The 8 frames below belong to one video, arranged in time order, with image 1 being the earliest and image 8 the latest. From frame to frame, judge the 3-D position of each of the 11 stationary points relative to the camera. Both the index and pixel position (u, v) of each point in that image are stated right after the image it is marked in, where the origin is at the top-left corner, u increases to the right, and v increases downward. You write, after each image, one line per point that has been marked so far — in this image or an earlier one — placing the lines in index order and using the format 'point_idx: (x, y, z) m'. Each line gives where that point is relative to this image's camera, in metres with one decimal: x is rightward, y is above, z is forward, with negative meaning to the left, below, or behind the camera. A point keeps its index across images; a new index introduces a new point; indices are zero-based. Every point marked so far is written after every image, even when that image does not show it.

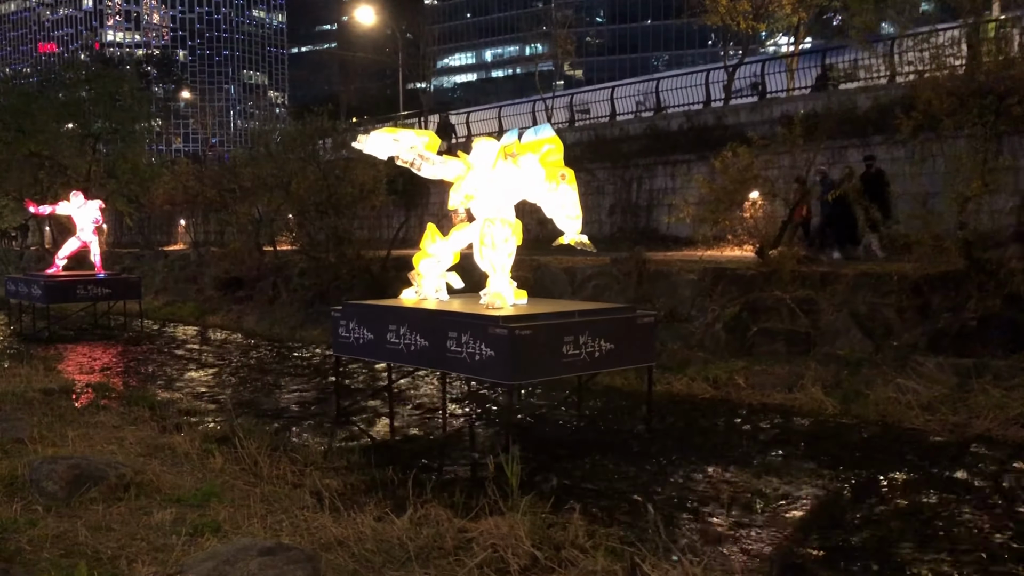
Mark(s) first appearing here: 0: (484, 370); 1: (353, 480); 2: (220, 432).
0: (-0.3, -0.8, +8.9) m
1: (-1.3, -1.6, +7.8) m
2: (-3.0, -1.5, +9.7) m
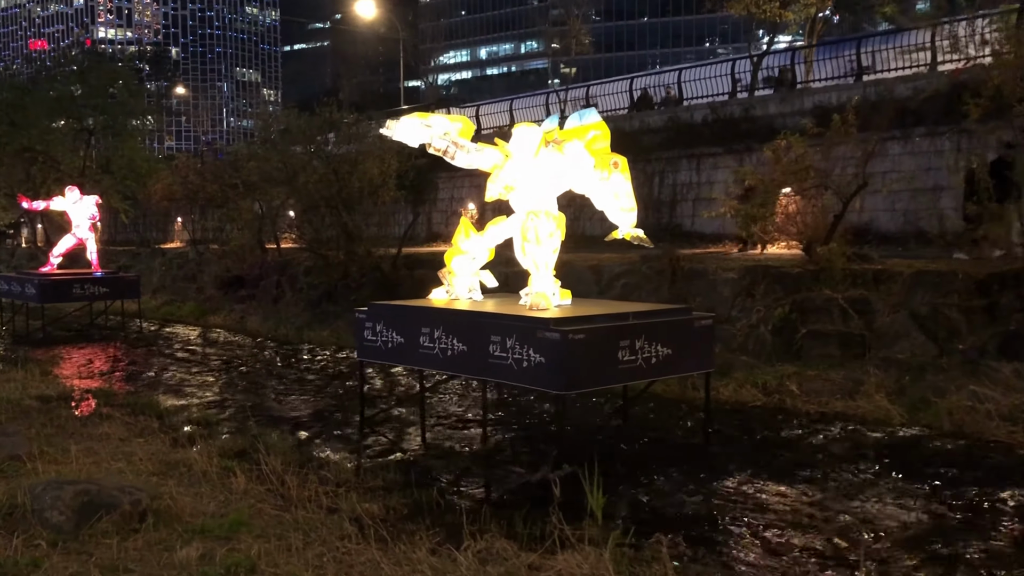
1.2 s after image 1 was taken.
0: (+0.2, -0.8, +8.0) m
1: (-0.9, -1.6, +6.9) m
2: (-2.6, -1.5, +8.8) m
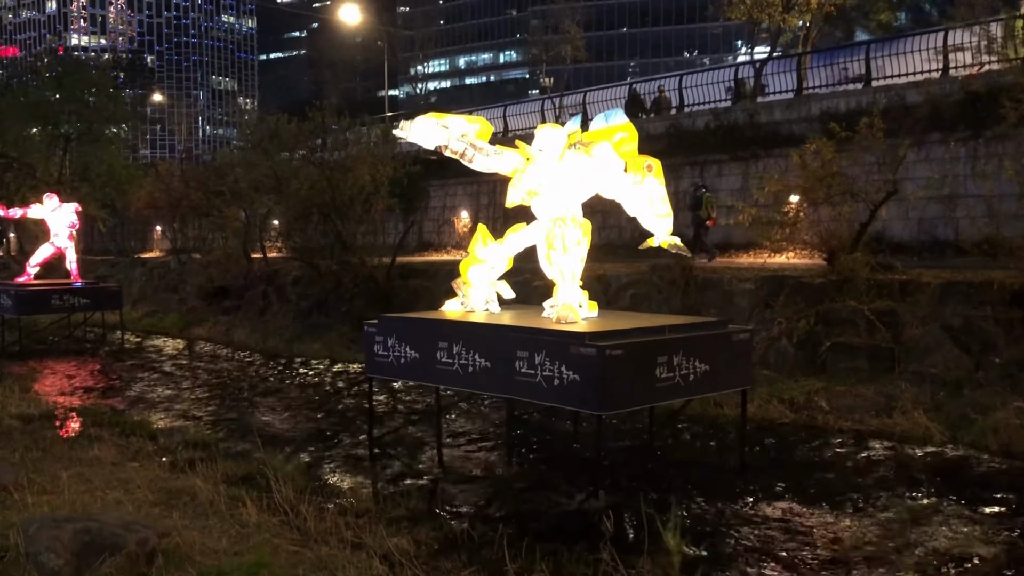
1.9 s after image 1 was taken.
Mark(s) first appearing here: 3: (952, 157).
0: (+0.4, -0.9, +7.4) m
1: (-0.6, -1.7, +6.3) m
2: (-2.4, -1.6, +8.2) m
3: (+6.8, +2.0, +14.5) m
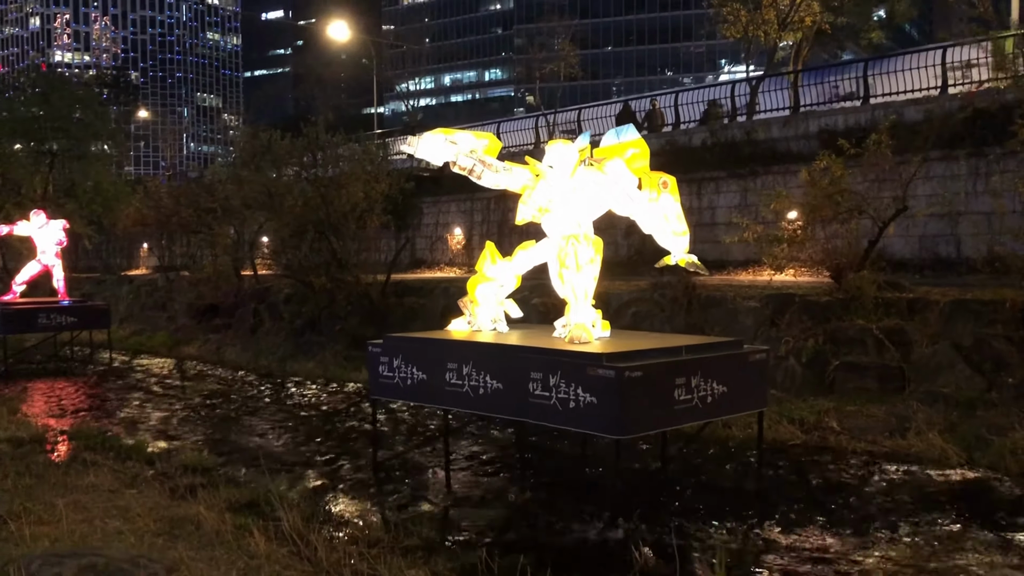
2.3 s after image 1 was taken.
0: (+0.6, -1.0, +7.2) m
1: (-0.5, -1.8, +6.1) m
2: (-2.3, -1.7, +7.9) m
3: (+6.8, +1.8, +14.4) m
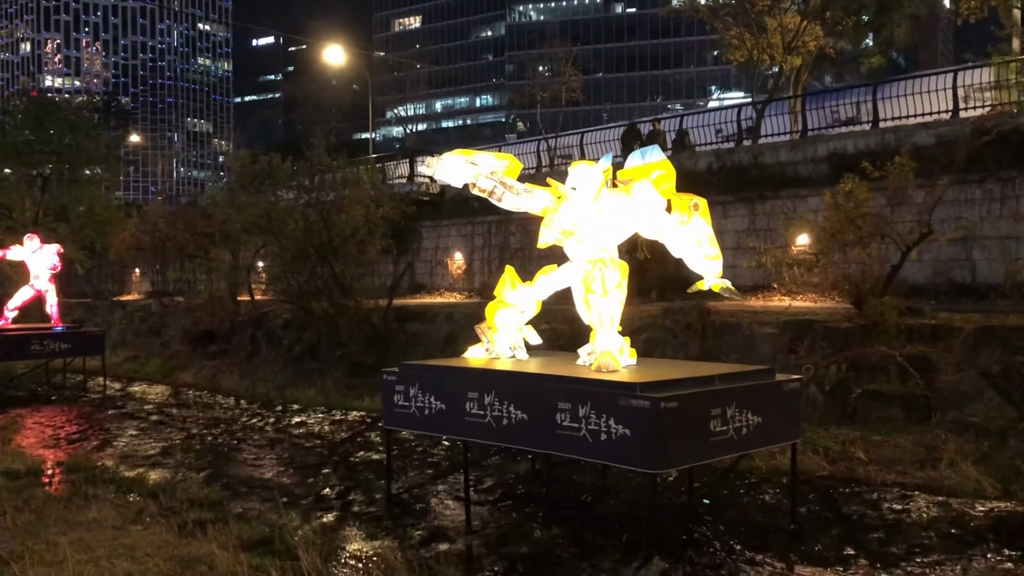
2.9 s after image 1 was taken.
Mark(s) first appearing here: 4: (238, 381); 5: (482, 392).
0: (+0.8, -1.2, +6.9) m
1: (-0.2, -2.0, +5.7) m
2: (-2.1, -2.0, +7.5) m
3: (+6.9, +1.4, +14.2) m
4: (-5.6, -1.9, +19.0) m
5: (-0.3, -0.9, +7.9) m
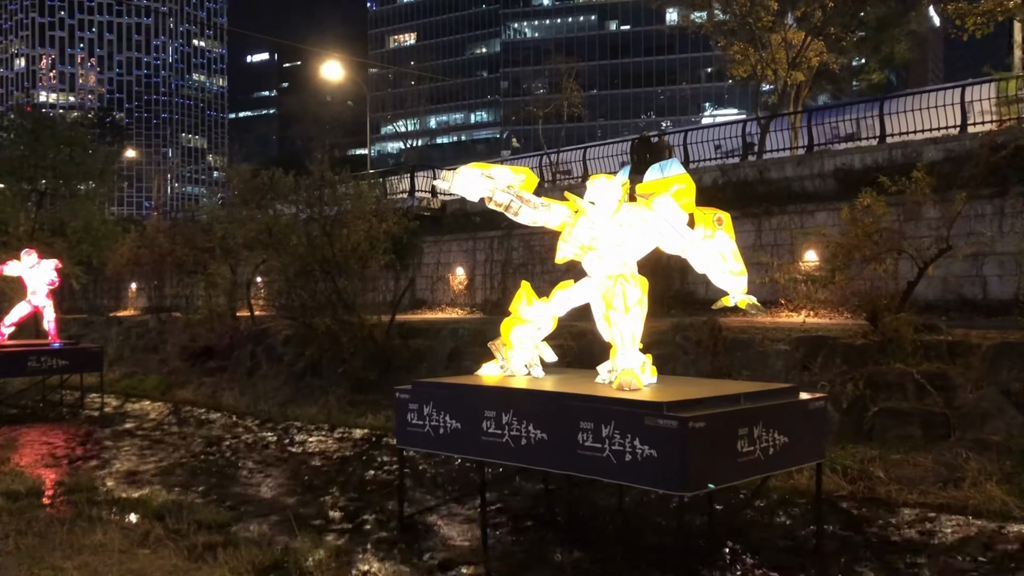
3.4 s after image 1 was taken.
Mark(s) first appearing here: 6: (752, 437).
0: (+0.9, -1.4, +6.7) m
1: (-0.1, -2.1, +5.5) m
2: (-1.9, -2.1, +7.3) m
3: (+7.1, +1.1, +14.1) m
4: (-5.5, -2.2, +18.7) m
5: (-0.1, -1.0, +7.7) m
6: (+1.8, -1.1, +7.0) m
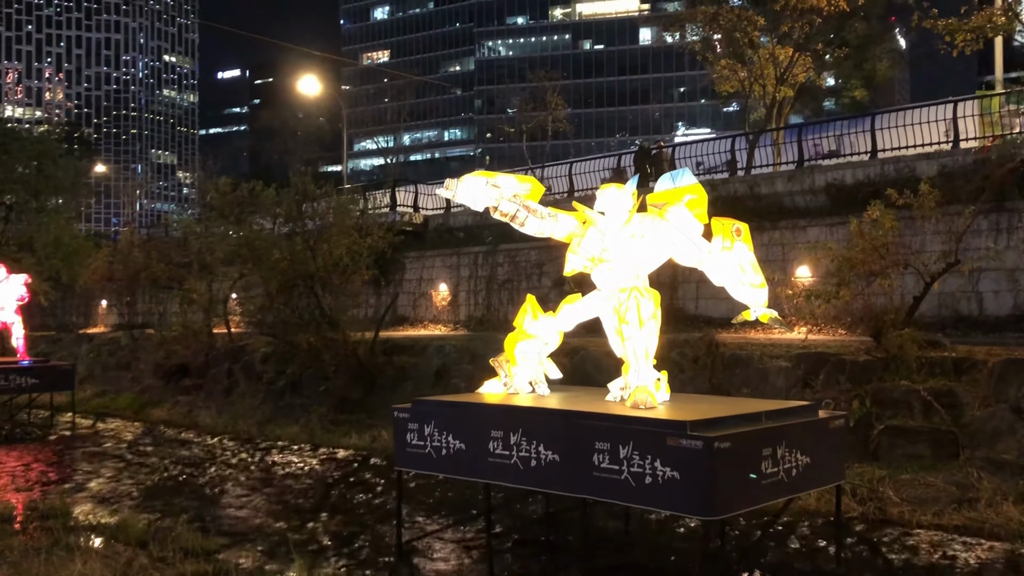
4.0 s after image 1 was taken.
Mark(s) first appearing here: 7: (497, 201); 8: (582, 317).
0: (+1.0, -1.4, +6.3) m
1: (+0.1, -2.1, +5.1) m
2: (-1.8, -2.2, +6.8) m
3: (+6.9, +0.9, +14.0) m
4: (-5.8, -2.5, +18.1) m
5: (0.0, -1.1, +7.3) m
6: (+1.9, -1.2, +6.7) m
7: (-0.1, +0.7, +7.9) m
8: (+0.6, -0.3, +7.9) m
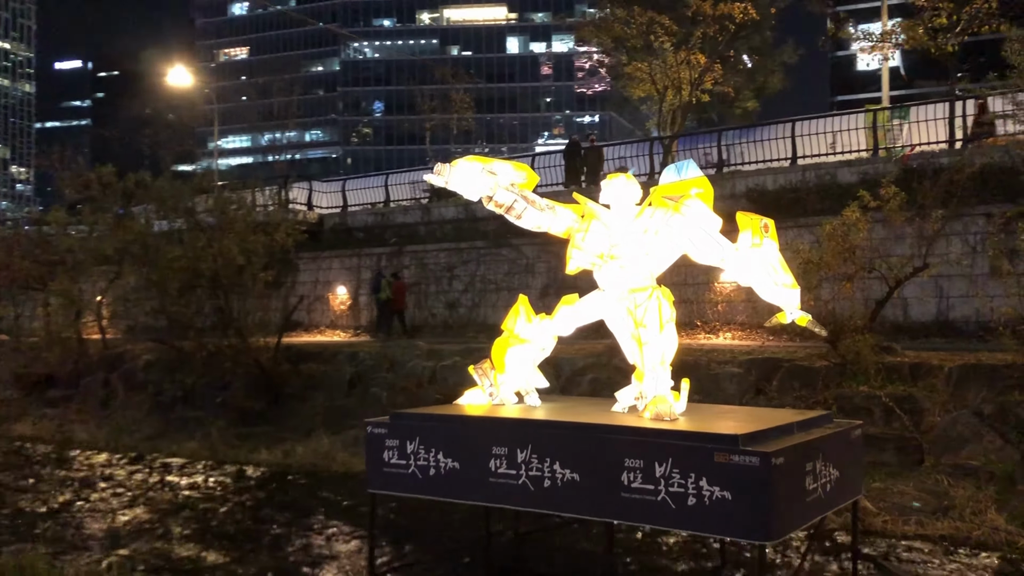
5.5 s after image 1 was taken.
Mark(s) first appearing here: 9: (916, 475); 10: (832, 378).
0: (+1.2, -1.4, +5.7) m
1: (+0.5, -2.1, +4.3) m
2: (-1.7, -2.1, +5.7) m
3: (+5.9, +0.8, +14.2) m
4: (-7.3, -2.5, +16.3) m
5: (0.0, -1.1, +6.5) m
6: (+2.0, -1.2, +6.2) m
7: (-0.1, +0.7, +7.1) m
8: (+0.6, -0.3, +7.2) m
9: (+4.2, -2.0, +9.7) m
10: (+3.8, -1.0, +10.9) m
